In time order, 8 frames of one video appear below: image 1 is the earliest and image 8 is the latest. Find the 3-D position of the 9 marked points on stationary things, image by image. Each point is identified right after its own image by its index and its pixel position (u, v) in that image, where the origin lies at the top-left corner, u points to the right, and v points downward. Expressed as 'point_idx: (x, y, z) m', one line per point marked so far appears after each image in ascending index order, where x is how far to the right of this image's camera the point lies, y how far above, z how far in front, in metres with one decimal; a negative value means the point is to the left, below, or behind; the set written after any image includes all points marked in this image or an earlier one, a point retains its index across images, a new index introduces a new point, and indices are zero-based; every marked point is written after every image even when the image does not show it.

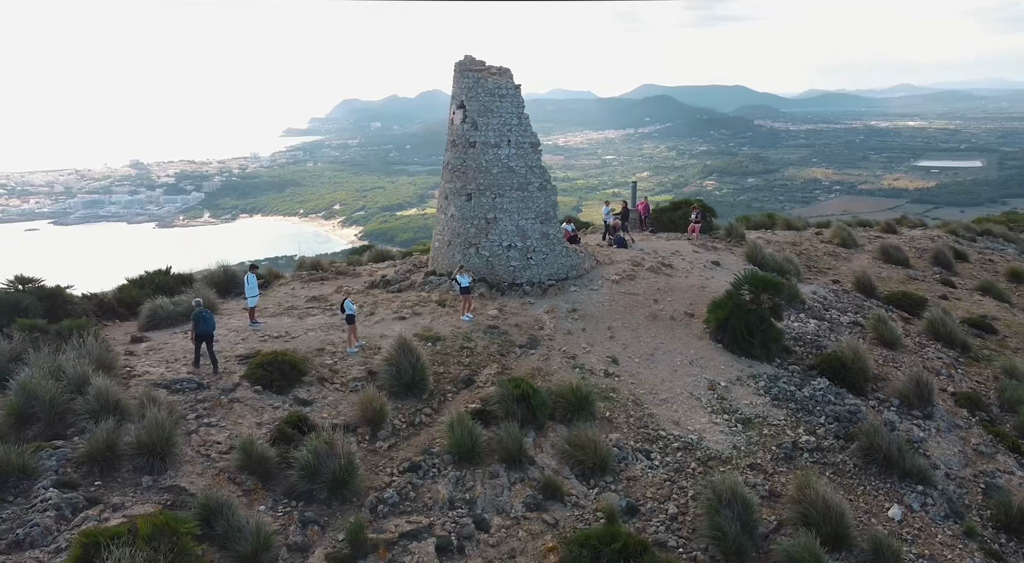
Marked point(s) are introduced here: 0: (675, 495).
0: (+2.6, -3.3, +10.7) m
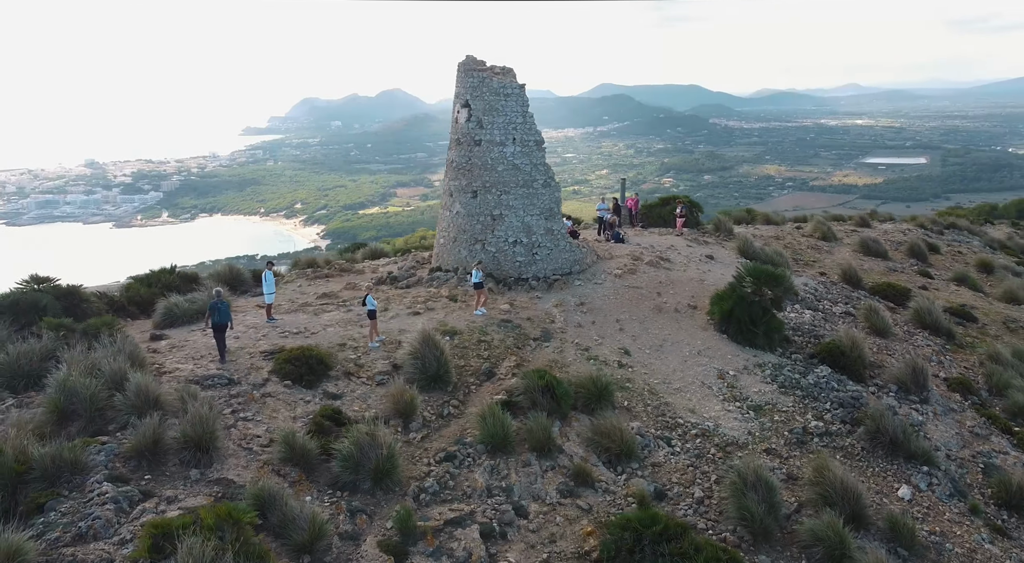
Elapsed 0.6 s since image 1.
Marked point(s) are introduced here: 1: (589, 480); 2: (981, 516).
0: (+3.0, -3.2, +11.0) m
1: (+1.1, -3.0, +10.2) m
2: (+8.2, -4.1, +12.1) m
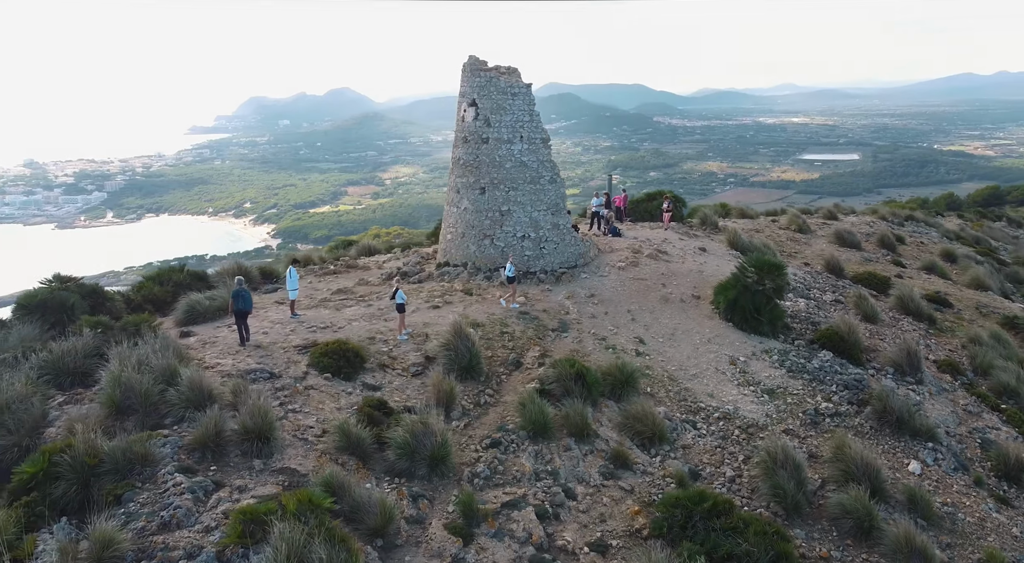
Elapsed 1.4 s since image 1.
0: (+3.6, -3.0, +11.4) m
1: (+1.8, -2.8, +10.5) m
2: (+8.8, -3.8, +12.8) m
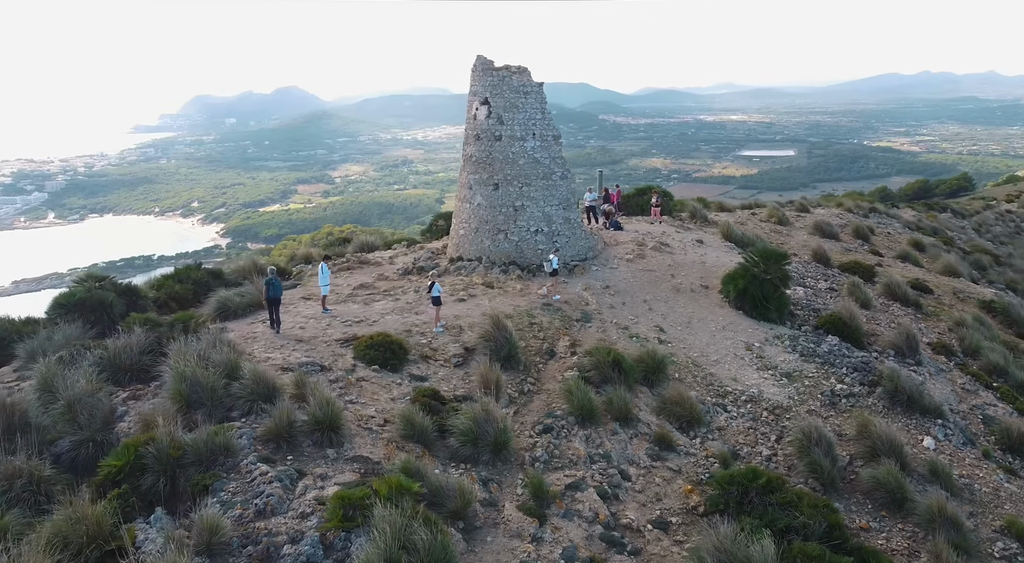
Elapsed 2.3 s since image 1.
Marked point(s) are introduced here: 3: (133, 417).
0: (+4.3, -2.7, +11.9) m
1: (+2.5, -2.6, +10.9) m
2: (+9.5, -3.5, +13.5) m
3: (-4.7, -1.7, +8.5) m
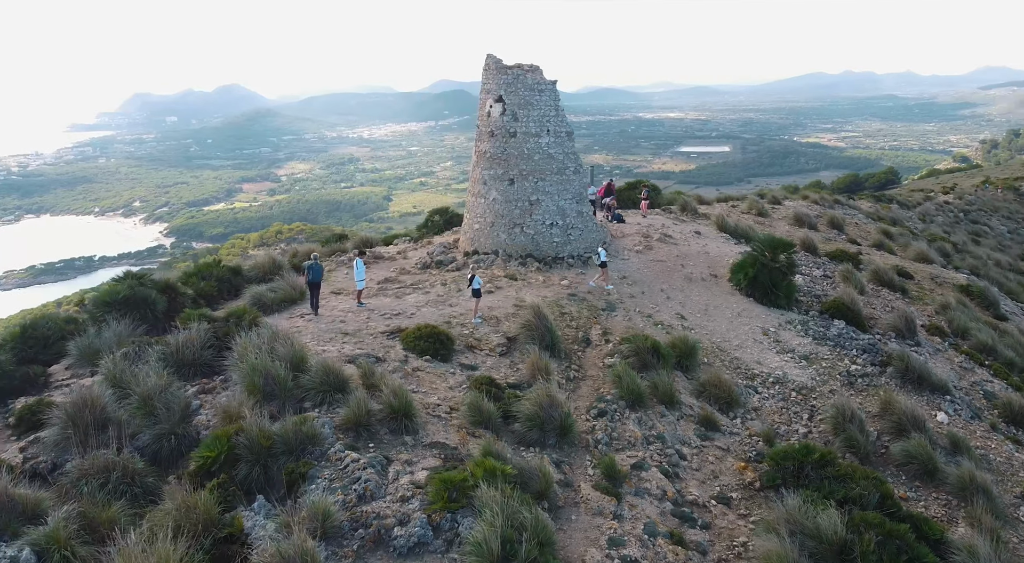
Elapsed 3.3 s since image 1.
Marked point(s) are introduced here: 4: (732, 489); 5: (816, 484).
0: (+5.1, -2.5, +12.3) m
1: (+3.4, -2.4, +11.3) m
2: (+10.2, -3.1, +14.2) m
3: (-3.7, -1.6, +8.5) m
4: (+3.1, -3.0, +9.7) m
5: (+4.2, -2.8, +9.5) m
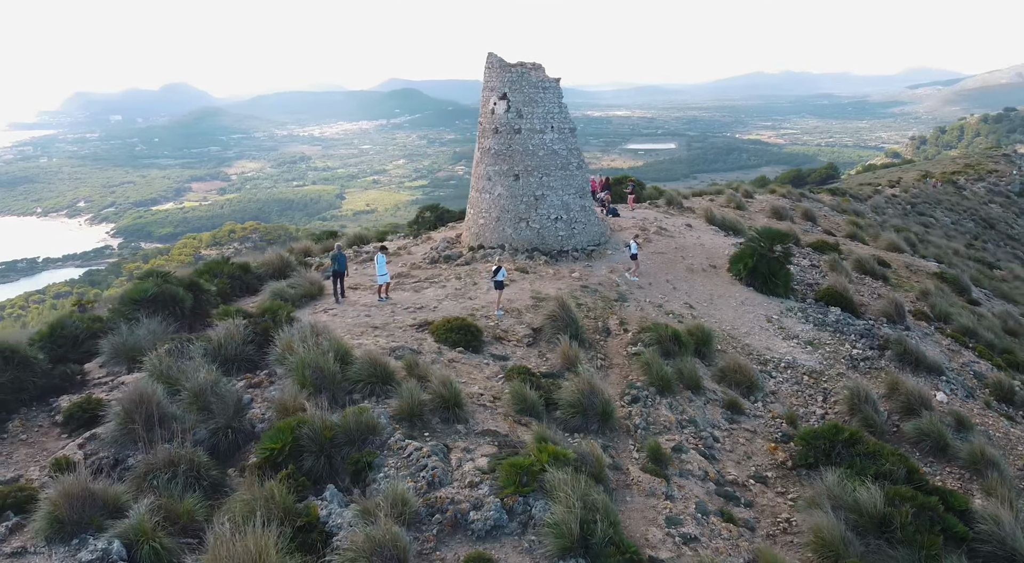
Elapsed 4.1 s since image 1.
0: (+5.6, -2.2, +12.8) m
1: (+3.9, -2.2, +11.6) m
2: (+10.6, -2.8, +14.9) m
3: (-3.1, -1.5, +8.5) m
4: (+3.7, -2.8, +10.1) m
5: (+4.9, -2.6, +9.9) m
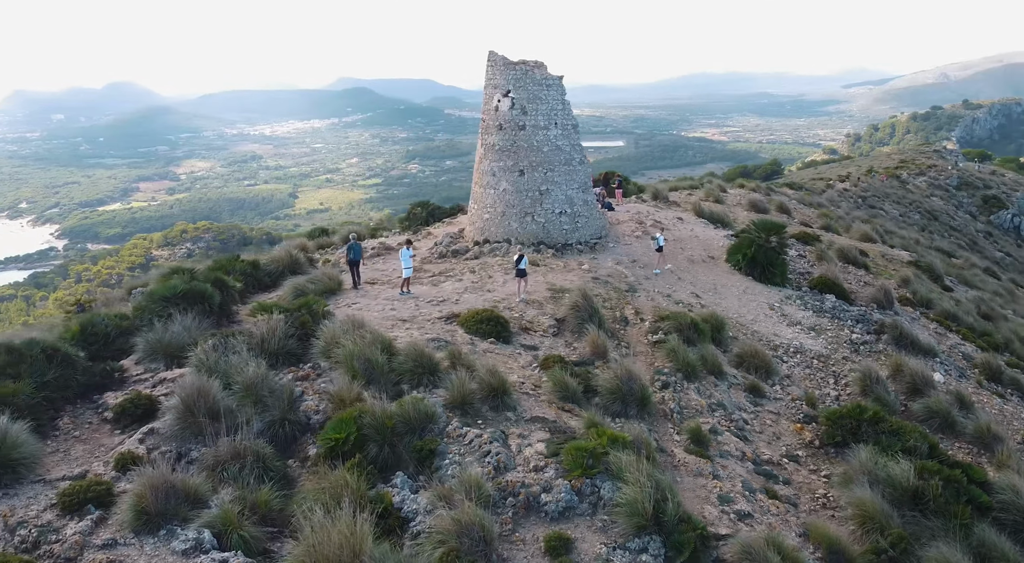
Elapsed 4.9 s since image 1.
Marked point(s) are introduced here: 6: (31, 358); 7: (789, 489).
0: (+6.0, -2.0, +13.2) m
1: (+4.4, -1.9, +12.0) m
2: (+10.9, -2.5, +15.6) m
3: (-2.4, -1.4, +8.5) m
4: (+4.3, -2.5, +10.4) m
5: (+5.5, -2.4, +10.3) m
6: (-6.1, -1.0, +8.6) m
7: (+3.7, -2.8, +9.2) m
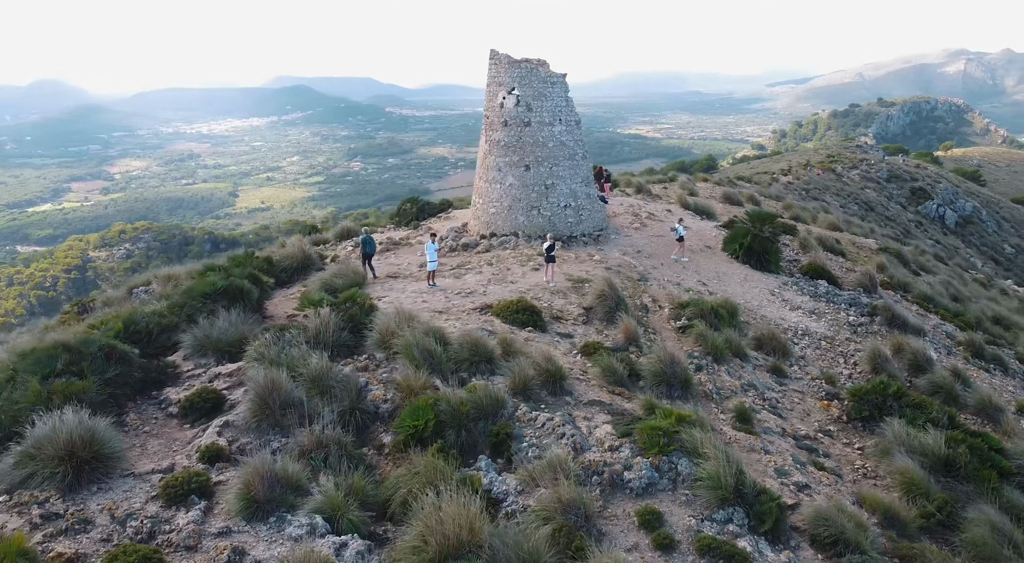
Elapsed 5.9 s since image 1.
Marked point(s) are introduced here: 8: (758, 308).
0: (+6.6, -1.7, +13.8) m
1: (+5.0, -1.7, +12.5) m
2: (+11.3, -2.0, +16.5) m
3: (-1.6, -1.3, +8.6) m
4: (+5.0, -2.3, +10.9) m
5: (+6.2, -2.1, +10.9) m
6: (-5.3, -0.9, +8.5) m
7: (+4.5, -2.6, +9.7) m
8: (+5.9, -0.6, +16.2) m
